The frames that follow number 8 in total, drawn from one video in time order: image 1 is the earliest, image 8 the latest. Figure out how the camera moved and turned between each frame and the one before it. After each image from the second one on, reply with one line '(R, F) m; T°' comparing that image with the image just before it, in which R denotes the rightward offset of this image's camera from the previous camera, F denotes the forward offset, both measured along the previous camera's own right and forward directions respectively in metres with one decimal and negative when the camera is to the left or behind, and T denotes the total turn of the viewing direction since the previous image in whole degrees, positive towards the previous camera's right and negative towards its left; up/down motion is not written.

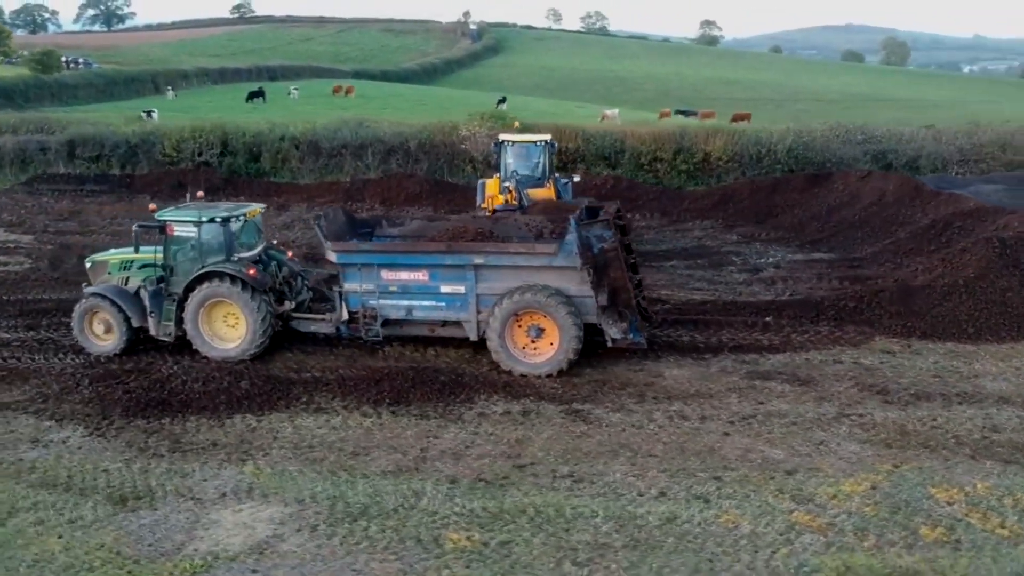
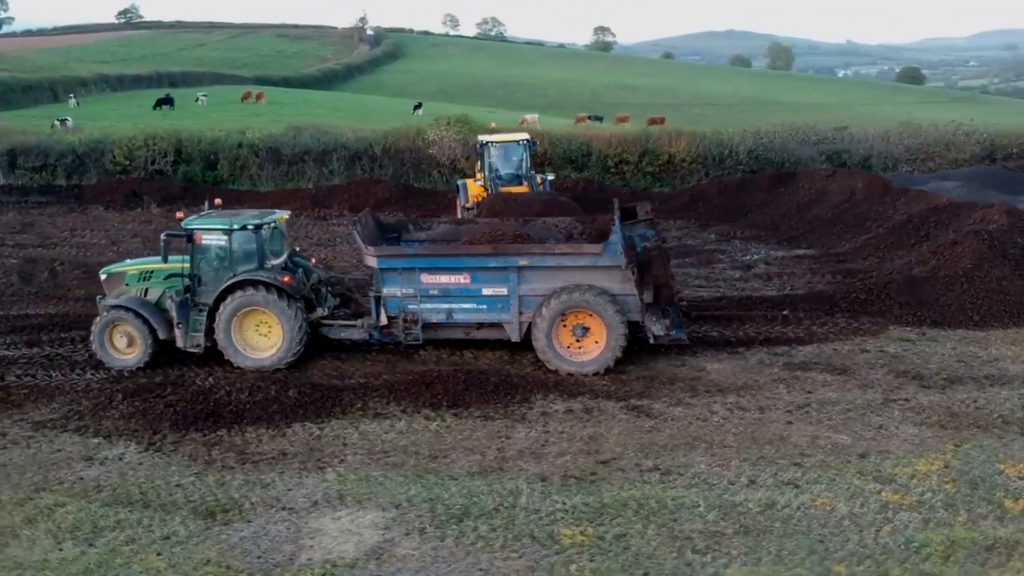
(-1.3, 0.0) m; +6°
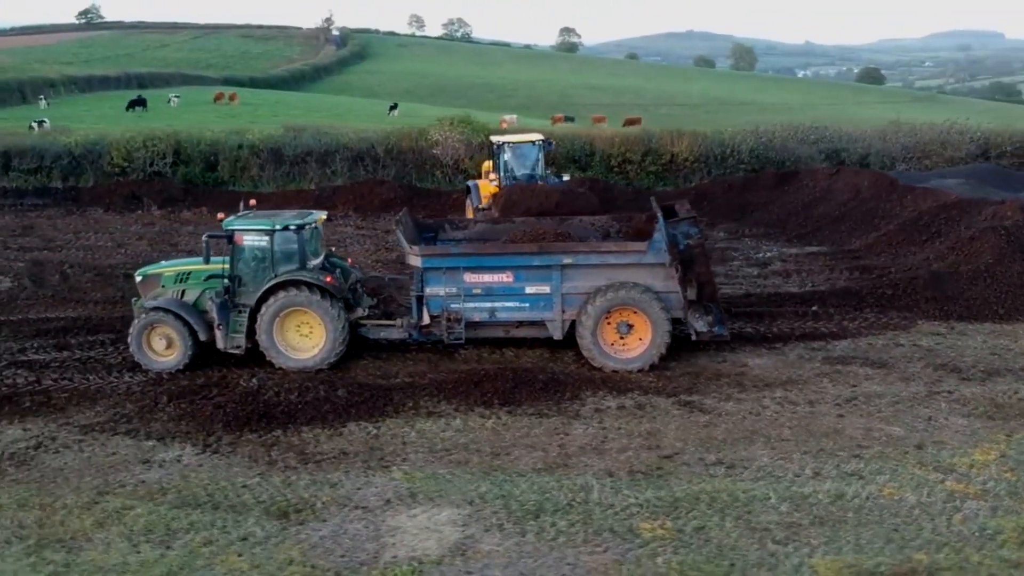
(-0.7, 0.0) m; +2°
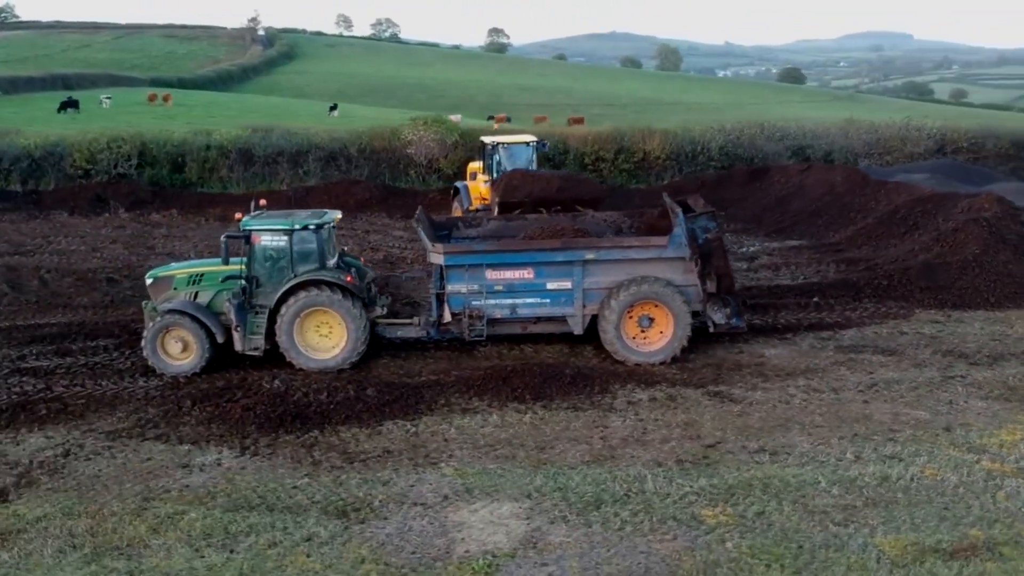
(-0.9, 0.0) m; +4°
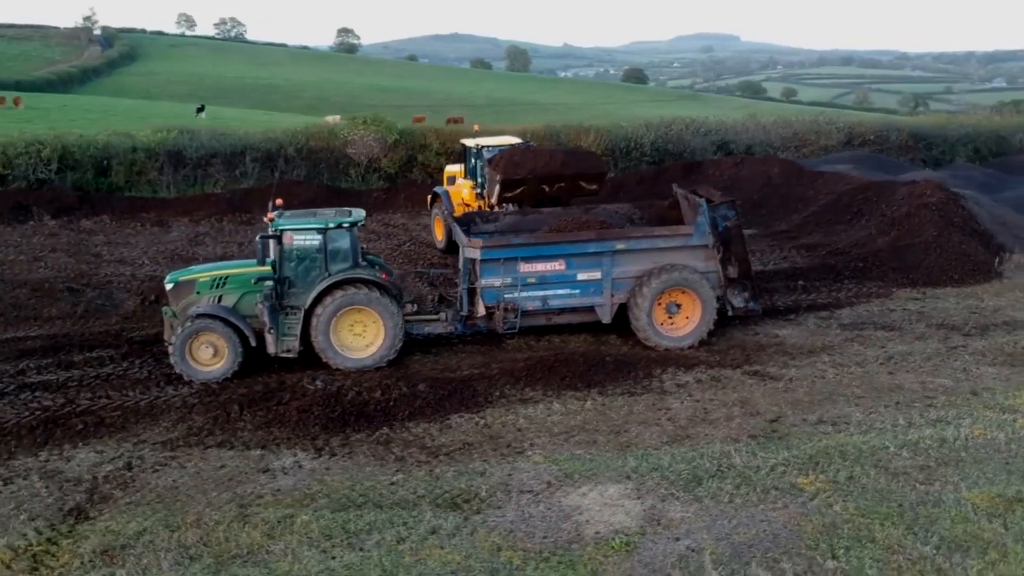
(-1.7, 0.0) m; +9°
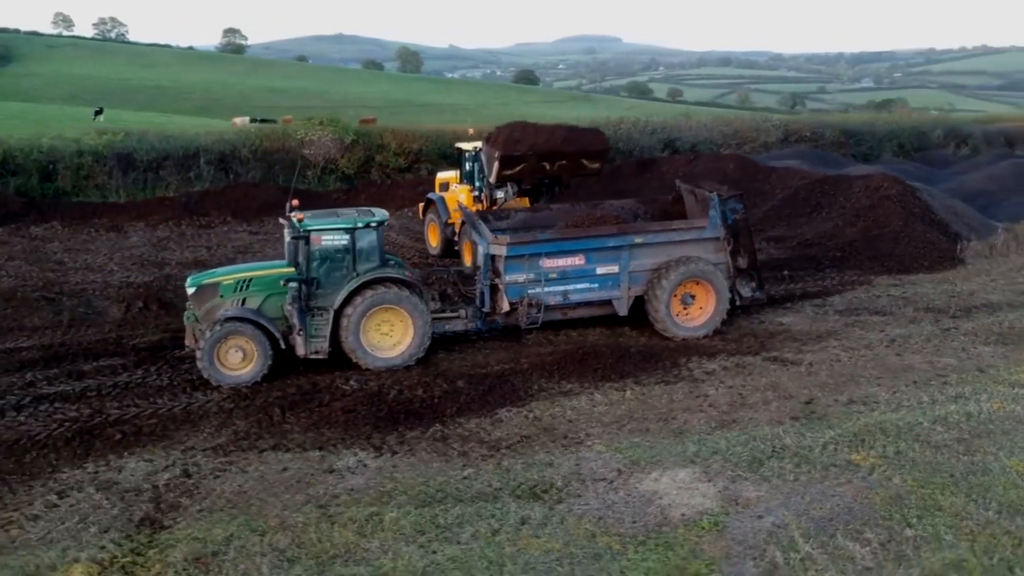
(-1.3, -0.1) m; +6°
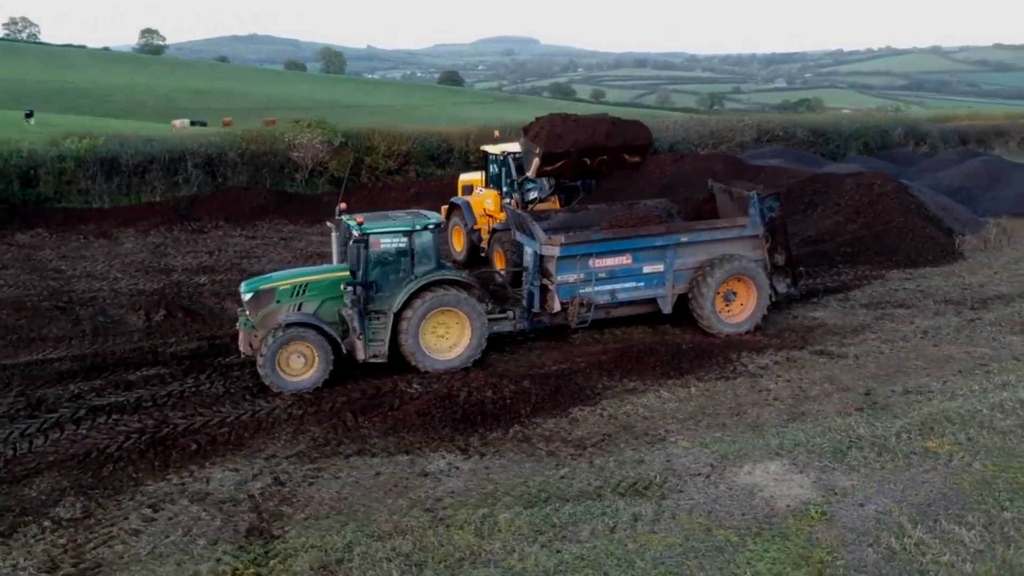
(-1.2, 0.0) m; +4°
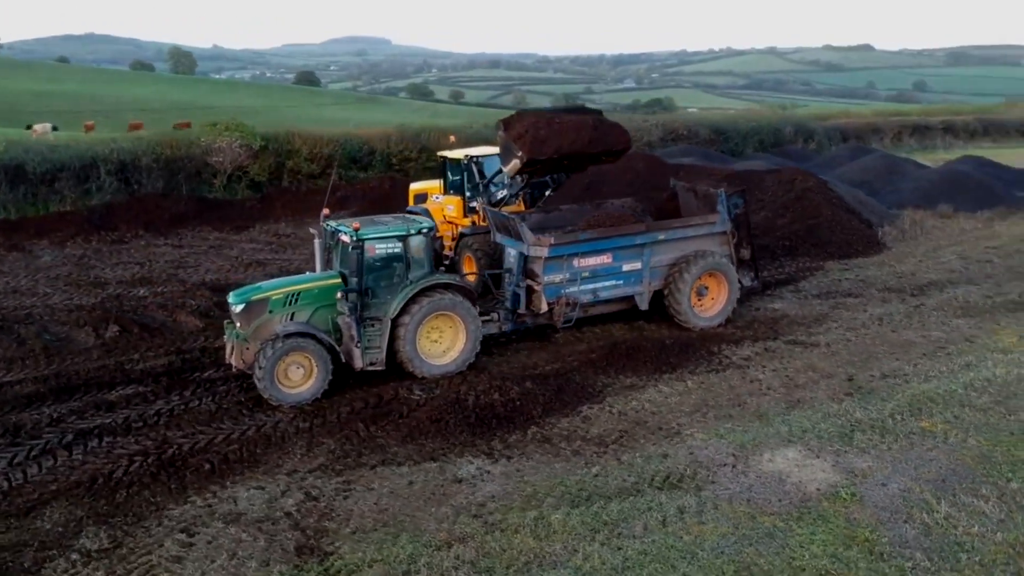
(-1.2, +0.1) m; +8°
